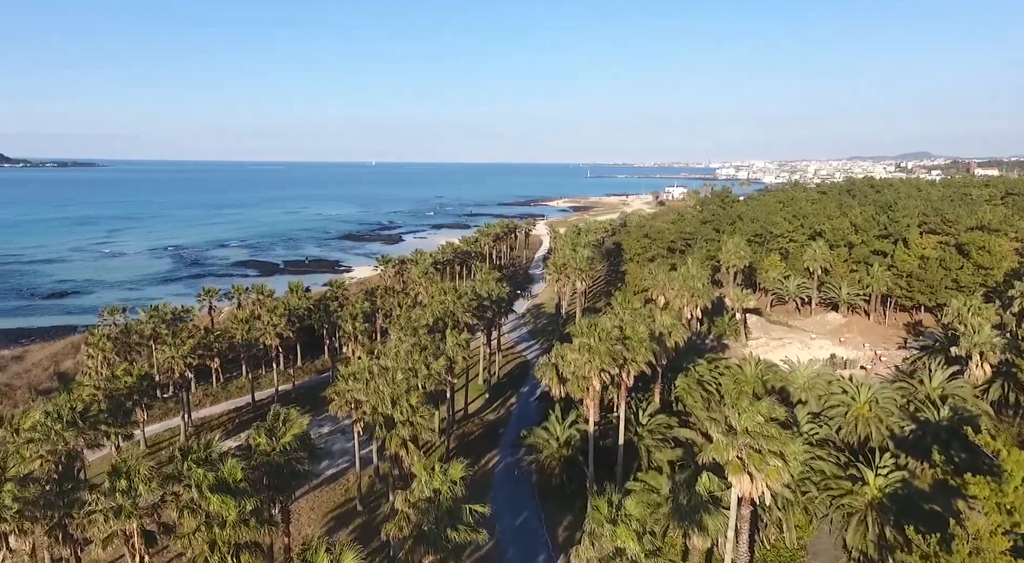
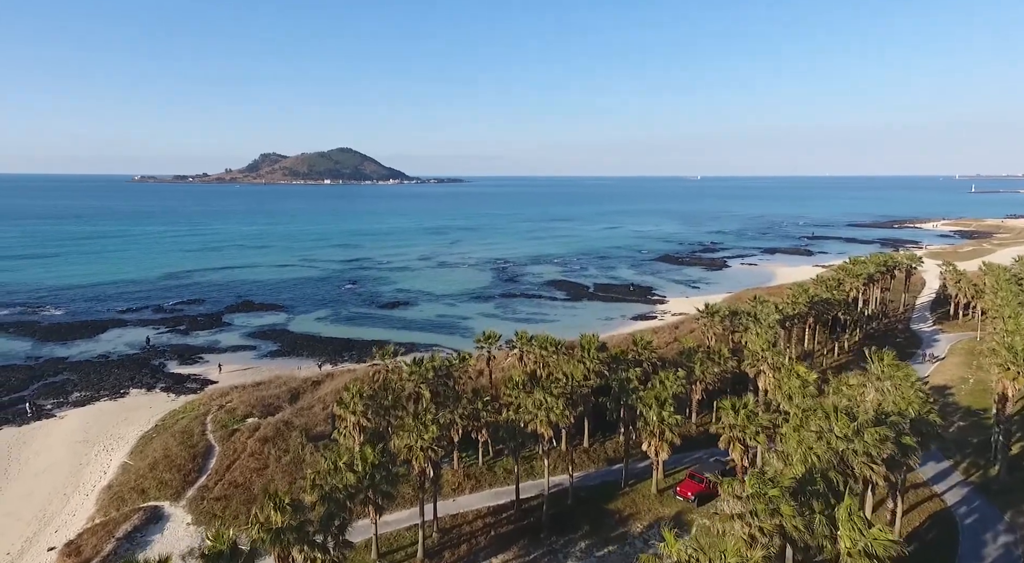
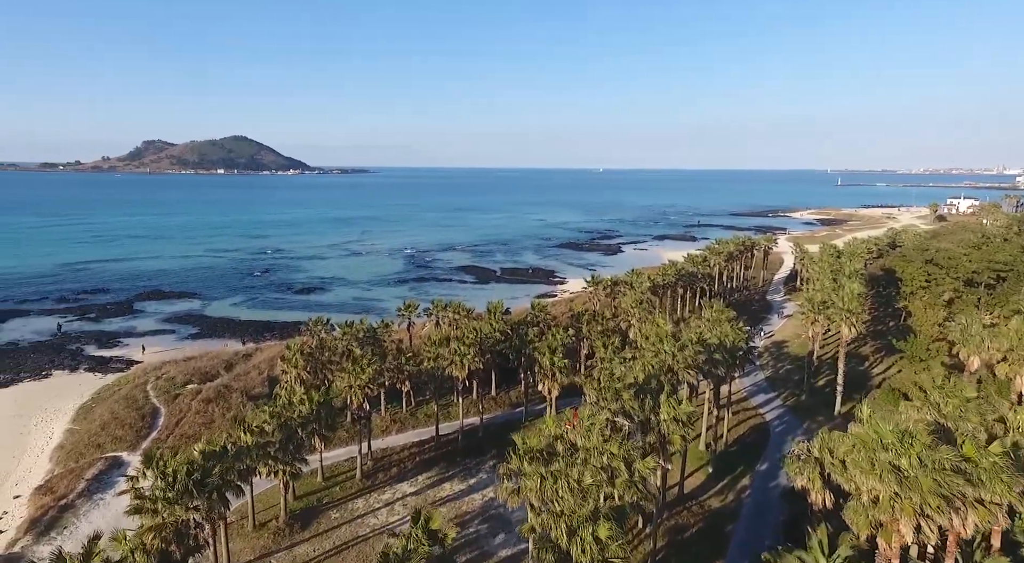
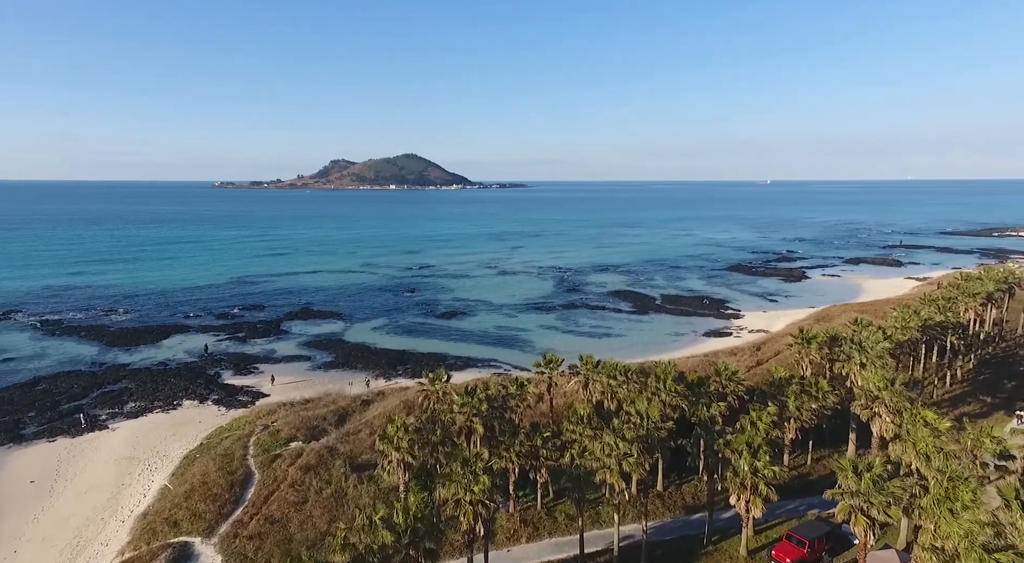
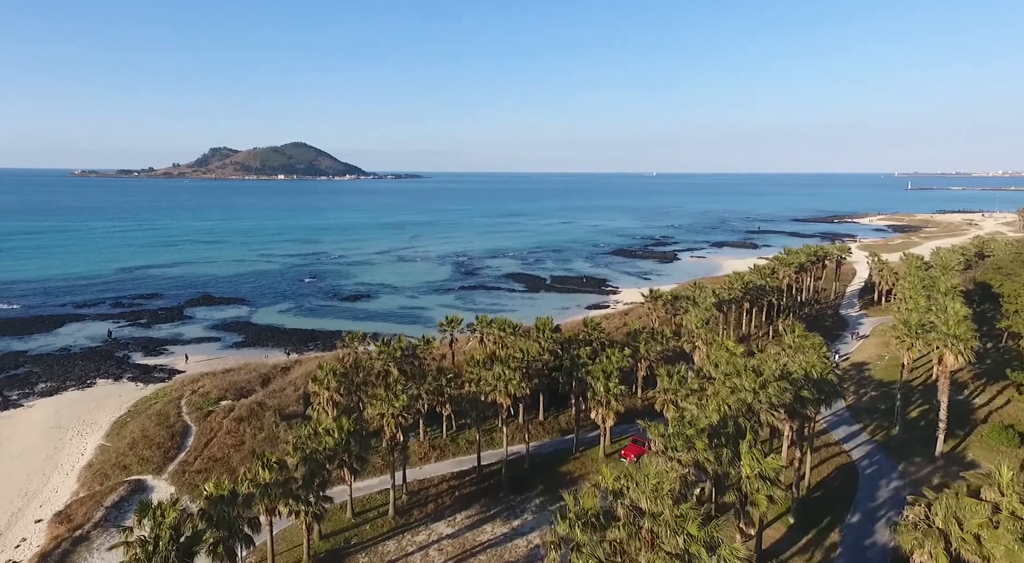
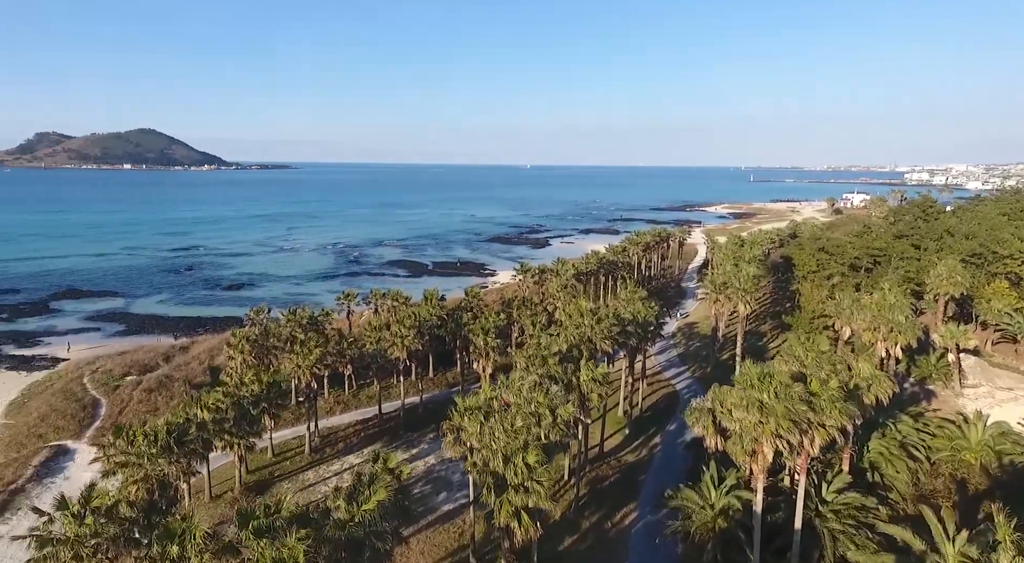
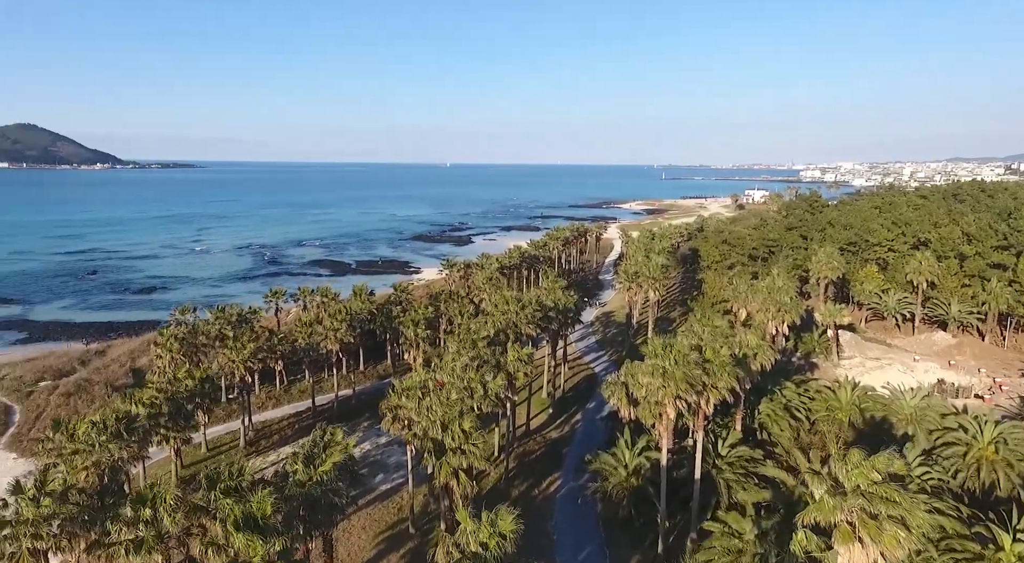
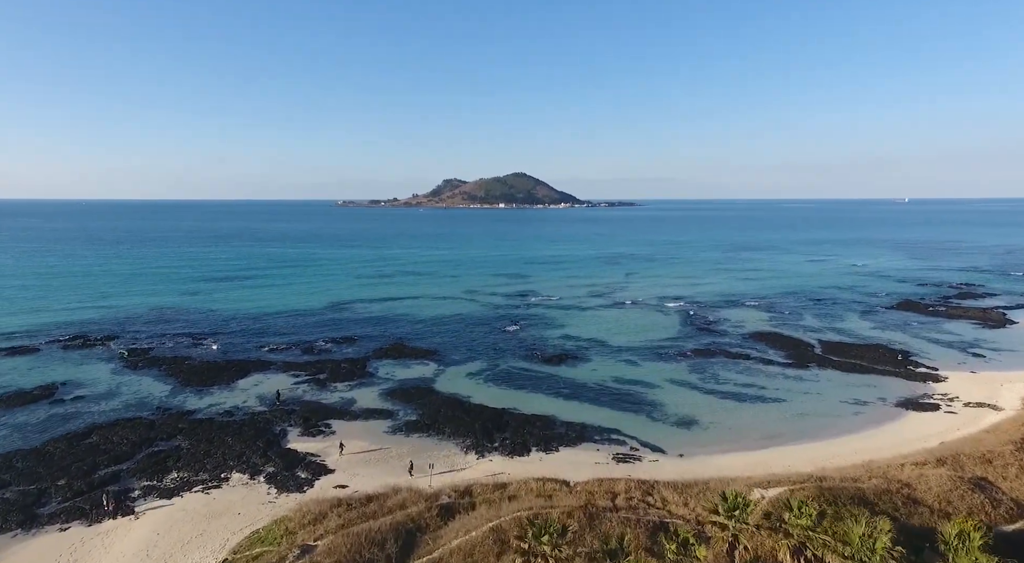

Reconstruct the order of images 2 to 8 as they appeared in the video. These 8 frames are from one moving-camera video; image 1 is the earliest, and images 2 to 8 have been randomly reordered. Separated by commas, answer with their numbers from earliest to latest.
7, 6, 3, 5, 2, 4, 8
